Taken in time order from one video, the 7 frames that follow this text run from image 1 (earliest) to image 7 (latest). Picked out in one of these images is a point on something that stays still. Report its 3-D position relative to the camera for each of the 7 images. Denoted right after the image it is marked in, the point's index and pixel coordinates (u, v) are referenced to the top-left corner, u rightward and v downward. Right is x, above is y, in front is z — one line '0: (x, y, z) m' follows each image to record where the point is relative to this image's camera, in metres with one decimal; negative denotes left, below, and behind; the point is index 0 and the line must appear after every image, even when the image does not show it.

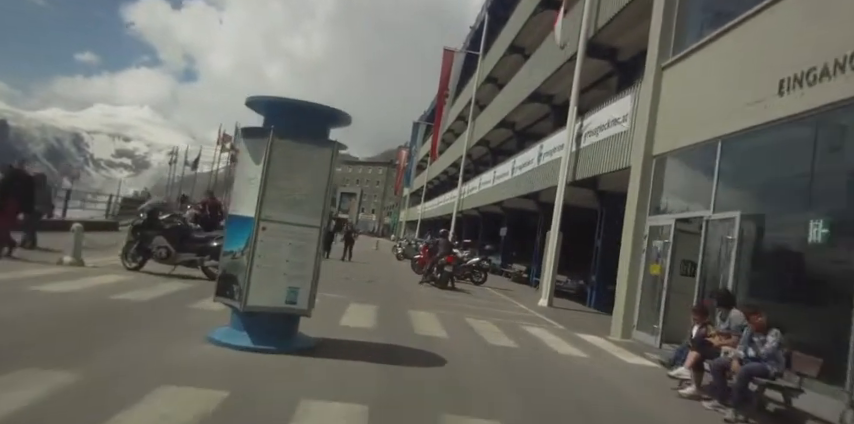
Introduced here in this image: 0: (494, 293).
0: (+2.5, -3.0, +19.3) m
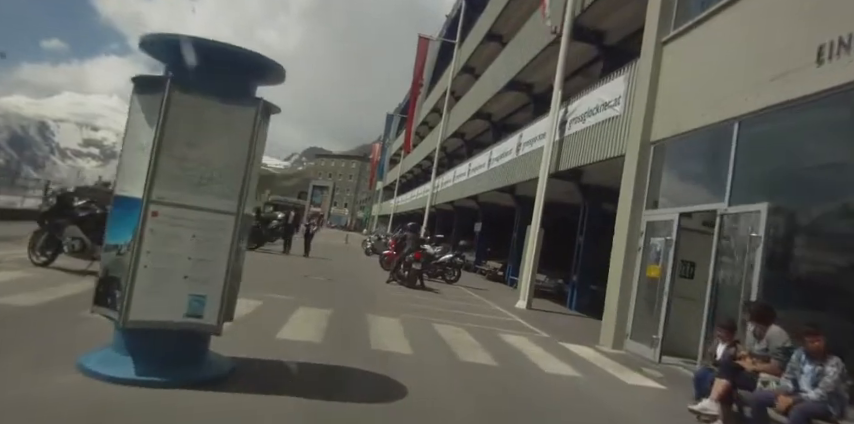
0: (+1.4, -2.7, +17.7) m
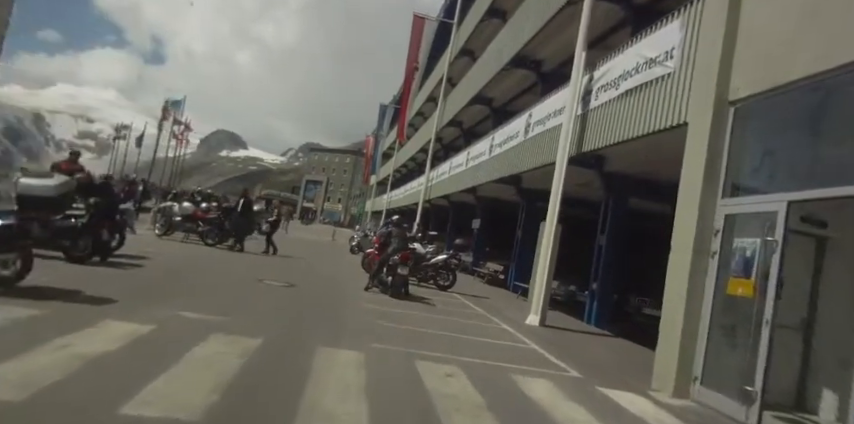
0: (+1.1, -2.5, +14.5) m
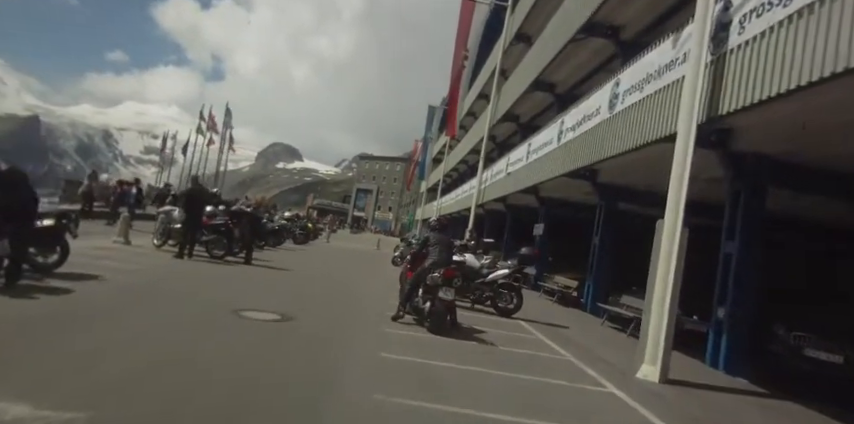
0: (+2.2, -2.5, +10.4) m
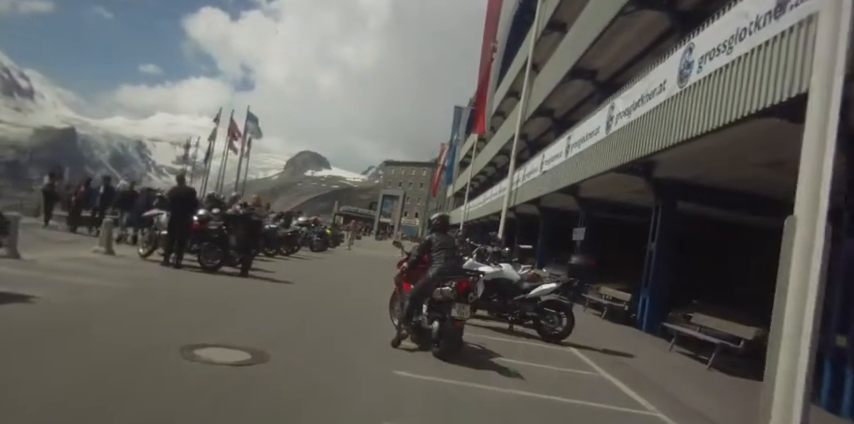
0: (+2.6, -2.5, +7.9) m
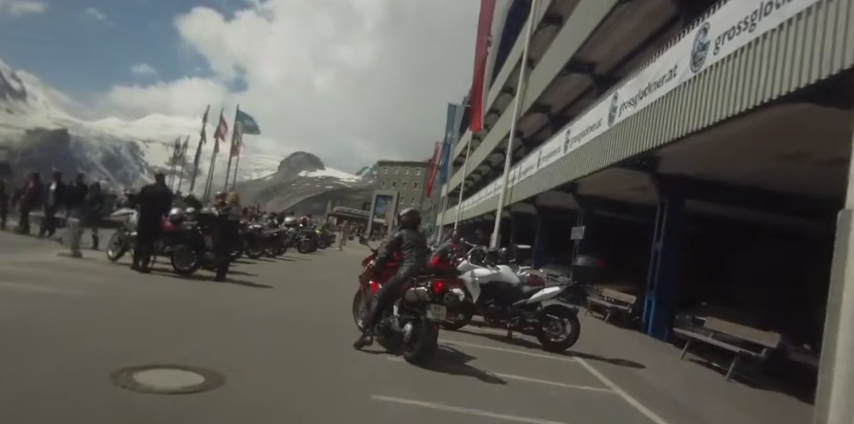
0: (+2.4, -2.4, +7.0) m
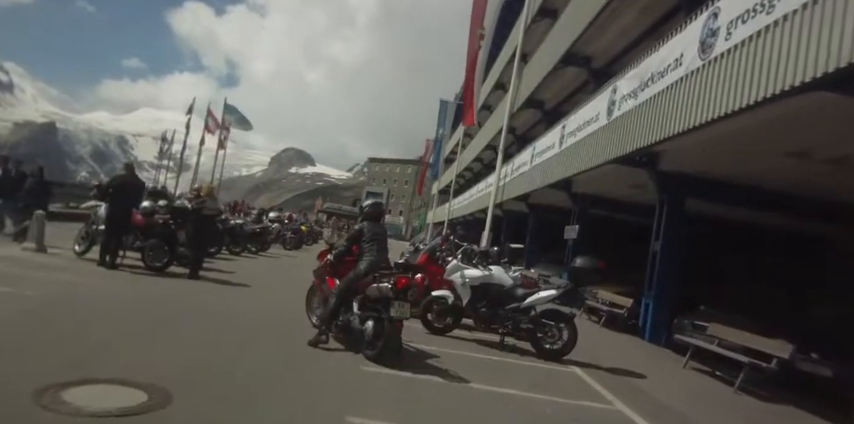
0: (+2.2, -2.4, +6.4) m
